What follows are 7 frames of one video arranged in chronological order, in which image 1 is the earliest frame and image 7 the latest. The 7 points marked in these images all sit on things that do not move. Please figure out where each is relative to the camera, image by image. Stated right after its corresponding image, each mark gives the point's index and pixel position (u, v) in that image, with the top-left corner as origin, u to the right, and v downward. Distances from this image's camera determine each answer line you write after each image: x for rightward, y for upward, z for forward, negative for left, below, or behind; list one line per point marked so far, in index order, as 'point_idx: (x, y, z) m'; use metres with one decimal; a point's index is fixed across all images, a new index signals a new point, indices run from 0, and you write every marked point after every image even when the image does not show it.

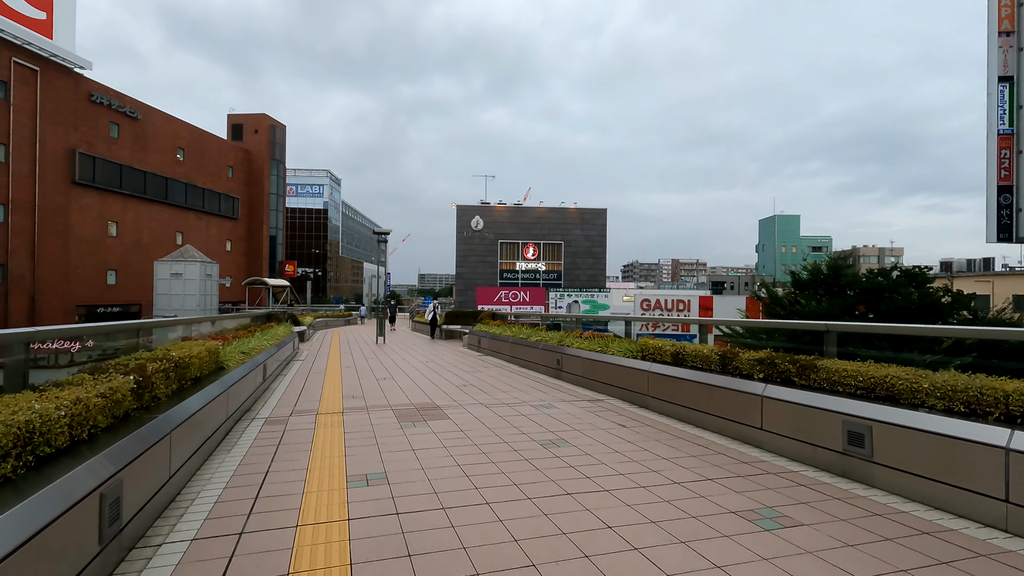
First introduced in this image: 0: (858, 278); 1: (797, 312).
0: (+9.6, +0.2, +14.9) m
1: (+8.0, -0.7, +15.0) m
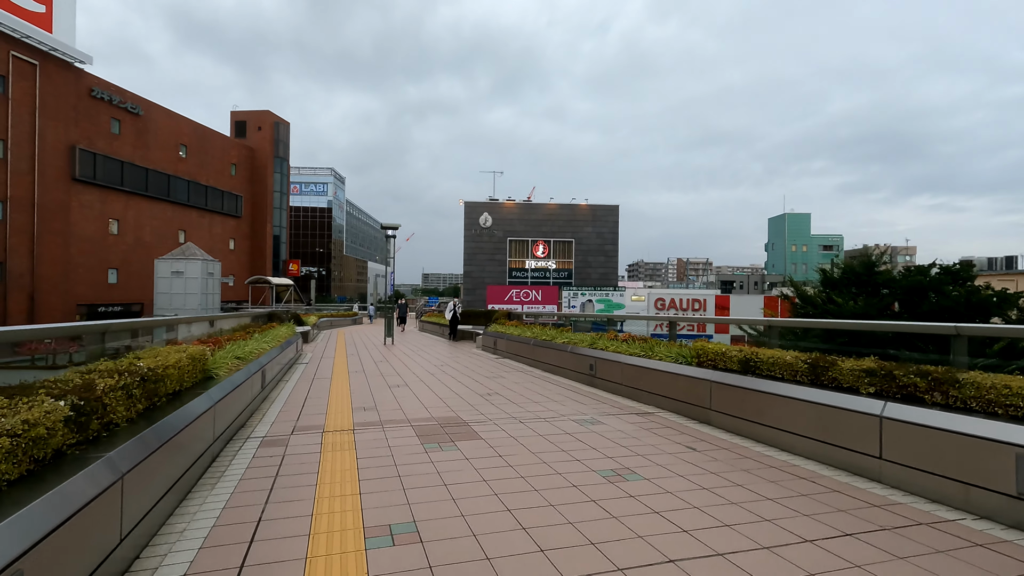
0: (+10.0, +0.3, +14.1) m
1: (+8.4, -0.6, +14.2) m
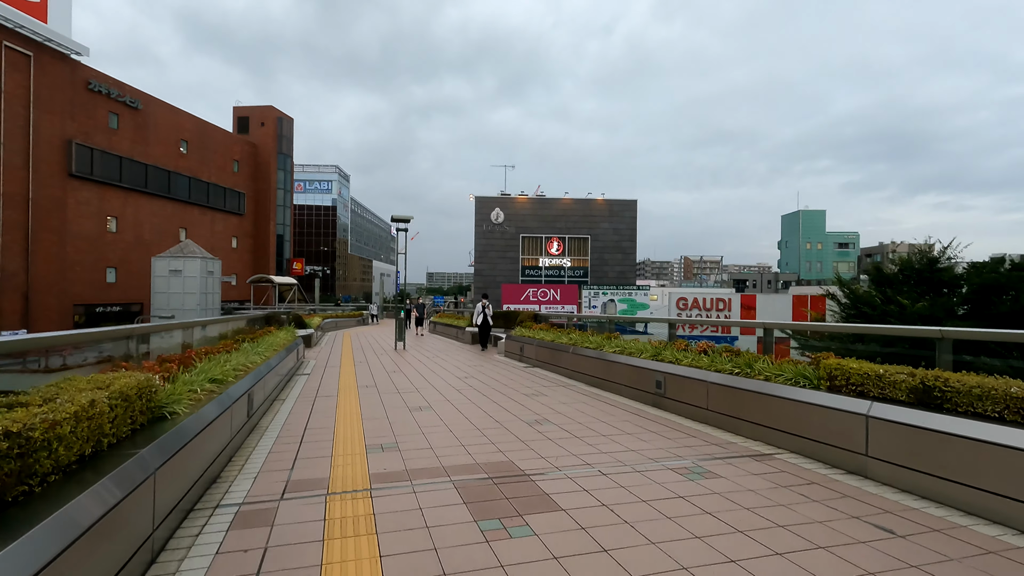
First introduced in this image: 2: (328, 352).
0: (+10.6, +0.3, +12.7) m
1: (+8.9, -0.6, +12.8) m
2: (-4.8, -1.7, +14.1) m
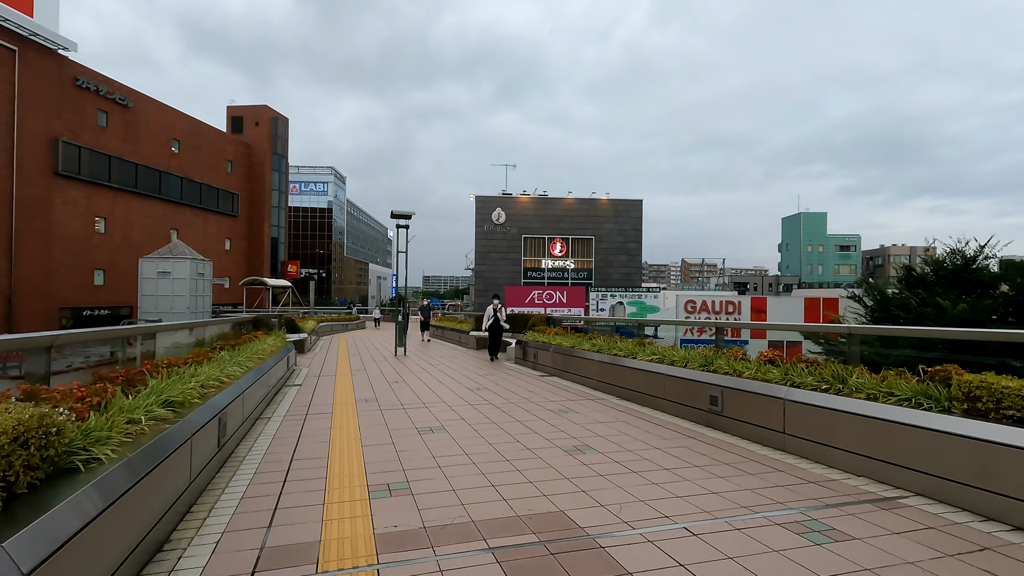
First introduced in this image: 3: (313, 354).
0: (+10.8, +0.3, +11.9) m
1: (+9.1, -0.6, +12.0) m
2: (-4.6, -1.7, +13.2) m
3: (-5.3, -1.8, +14.4) m
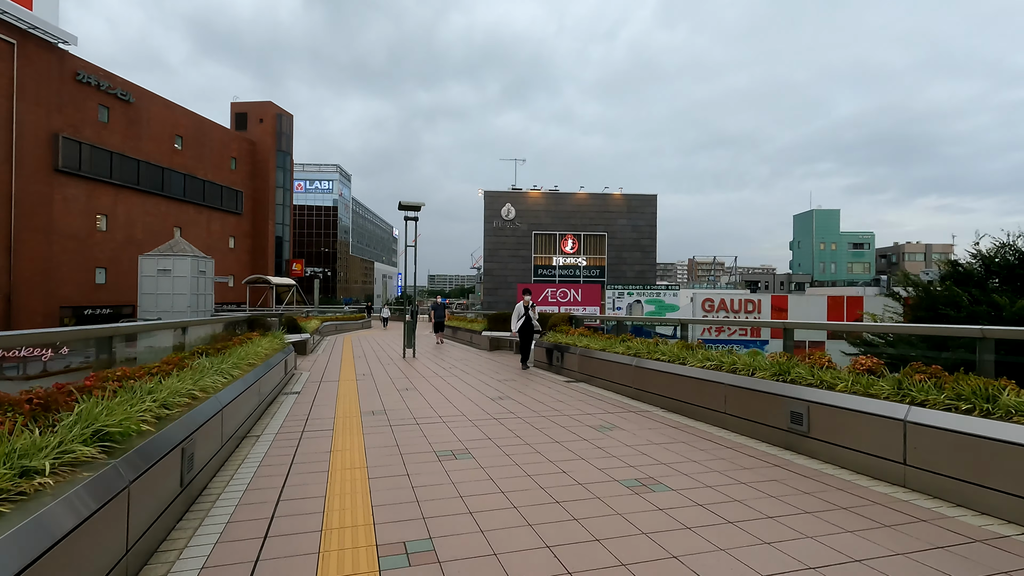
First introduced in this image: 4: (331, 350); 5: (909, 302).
0: (+11.1, +0.4, +11.0) m
1: (+9.5, -0.6, +11.1) m
2: (-4.3, -1.6, +12.4) m
3: (-4.9, -1.7, +13.6) m
4: (-5.2, -1.8, +15.5) m
5: (+9.3, -0.3, +12.6) m
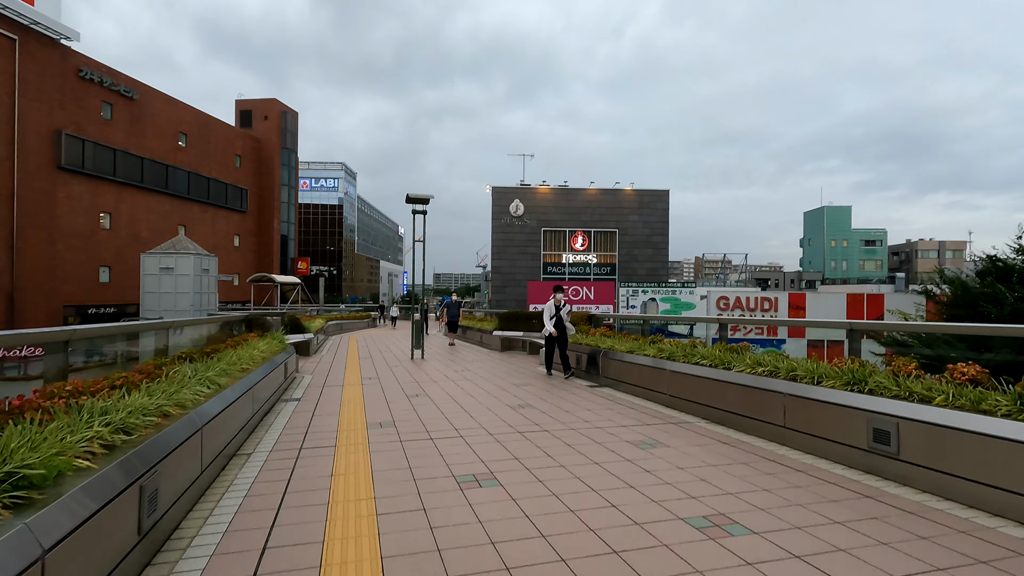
0: (+11.4, +0.4, +10.3) m
1: (+9.7, -0.5, +10.4) m
2: (-4.0, -1.6, +11.8) m
3: (-4.6, -1.6, +13.1) m
4: (-4.9, -1.7, +15.0) m
5: (+9.6, -0.2, +12.0) m
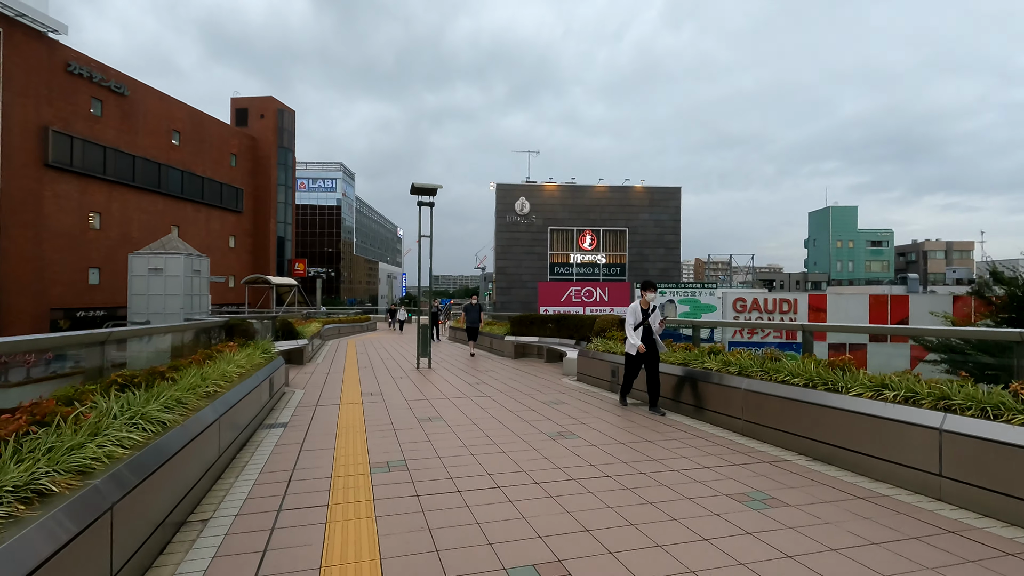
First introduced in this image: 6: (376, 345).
0: (+11.6, +0.4, +9.2) m
1: (+10.0, -0.5, +9.4) m
2: (-3.7, -1.6, +10.8) m
3: (-4.4, -1.7, +12.0) m
4: (-4.6, -1.8, +13.9) m
5: (+9.9, -0.2, +10.9) m
6: (-5.0, -2.0, +19.7) m
